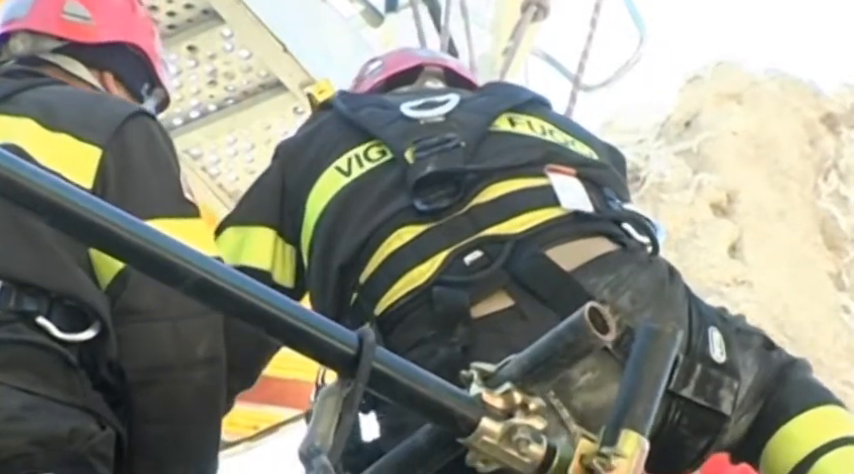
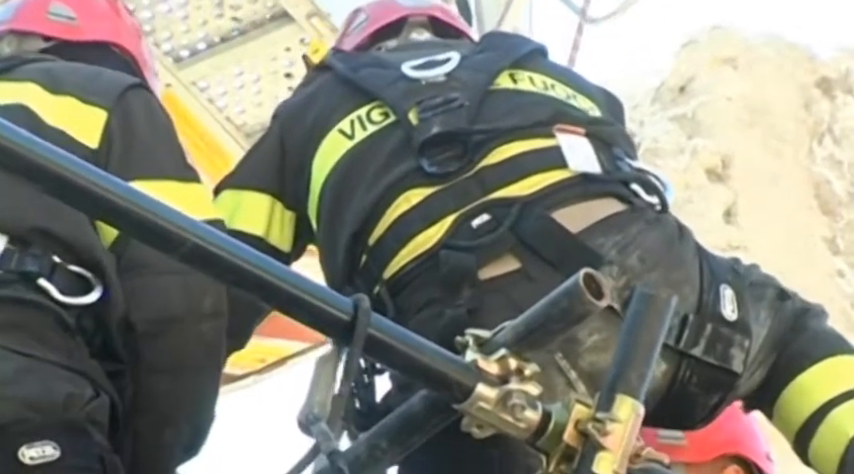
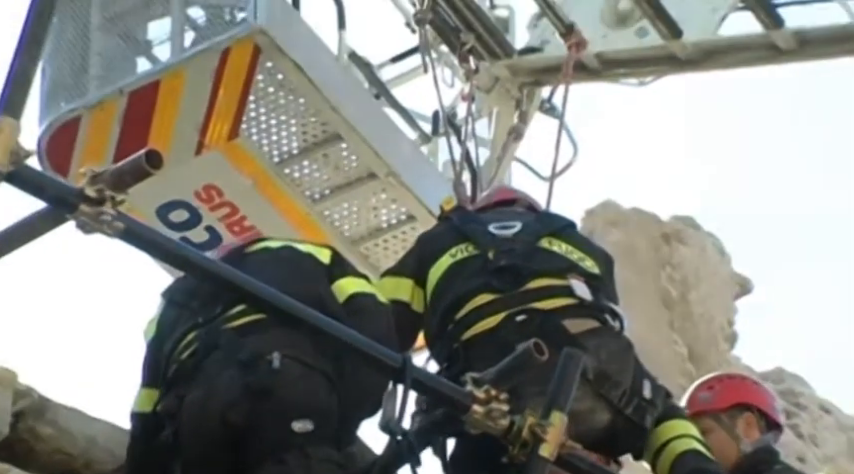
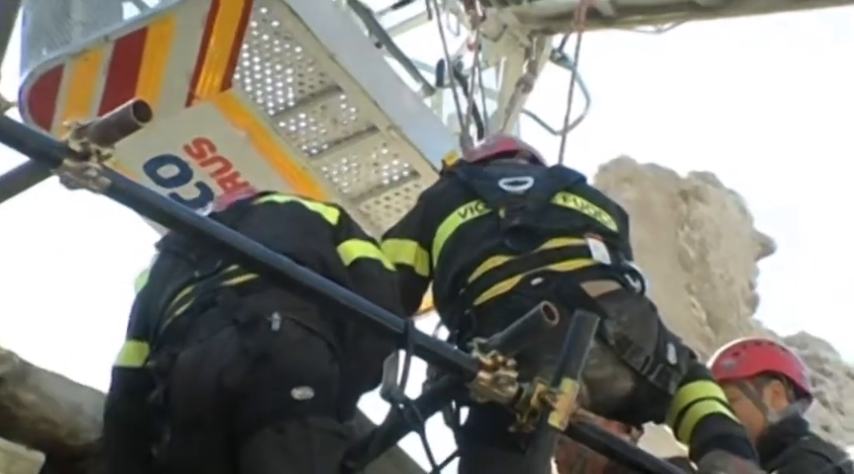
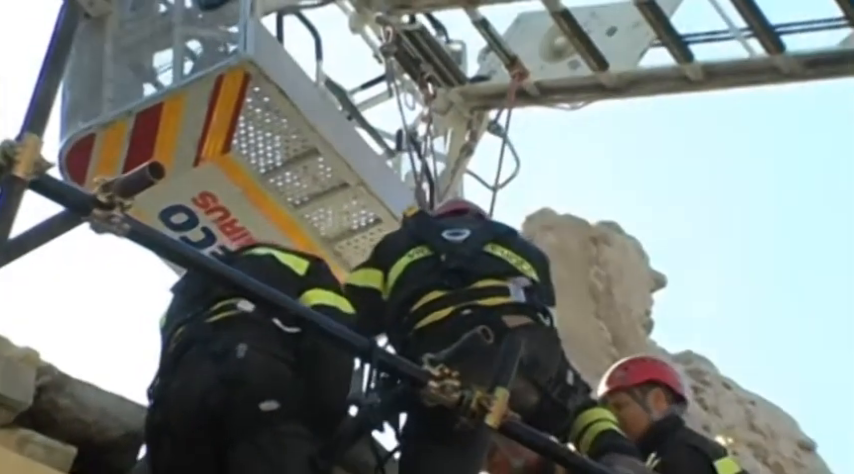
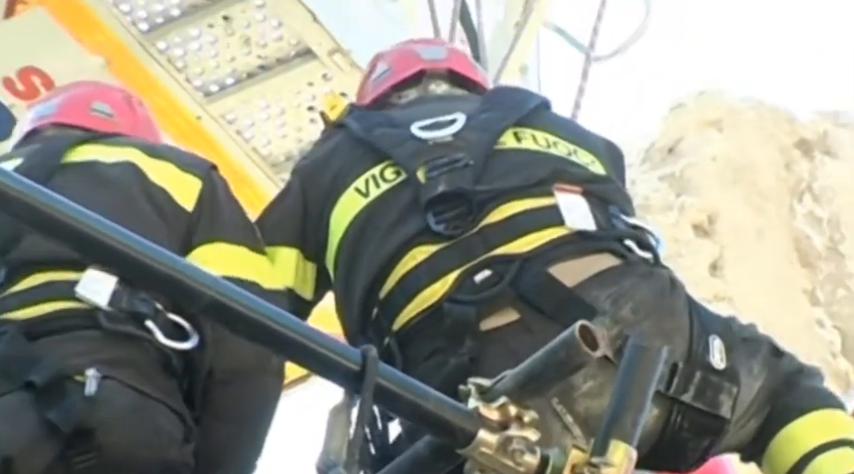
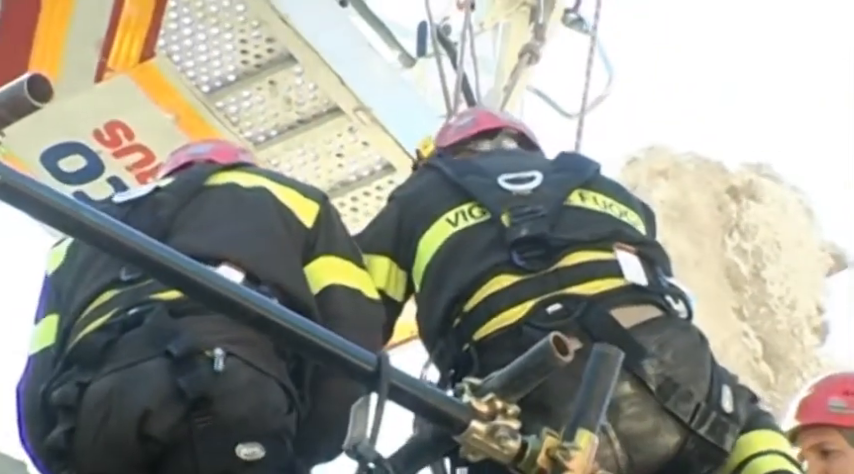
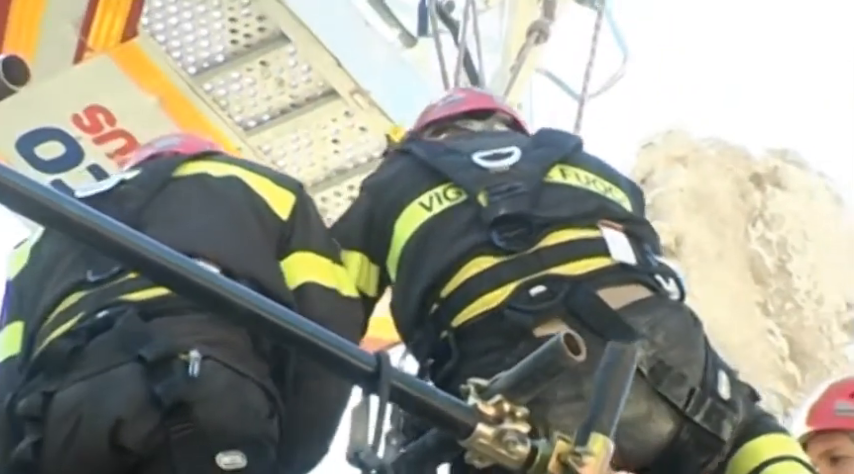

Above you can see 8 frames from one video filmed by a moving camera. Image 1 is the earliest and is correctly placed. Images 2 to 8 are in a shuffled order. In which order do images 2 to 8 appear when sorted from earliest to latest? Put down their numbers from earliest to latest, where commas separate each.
2, 6, 8, 7, 4, 3, 5
